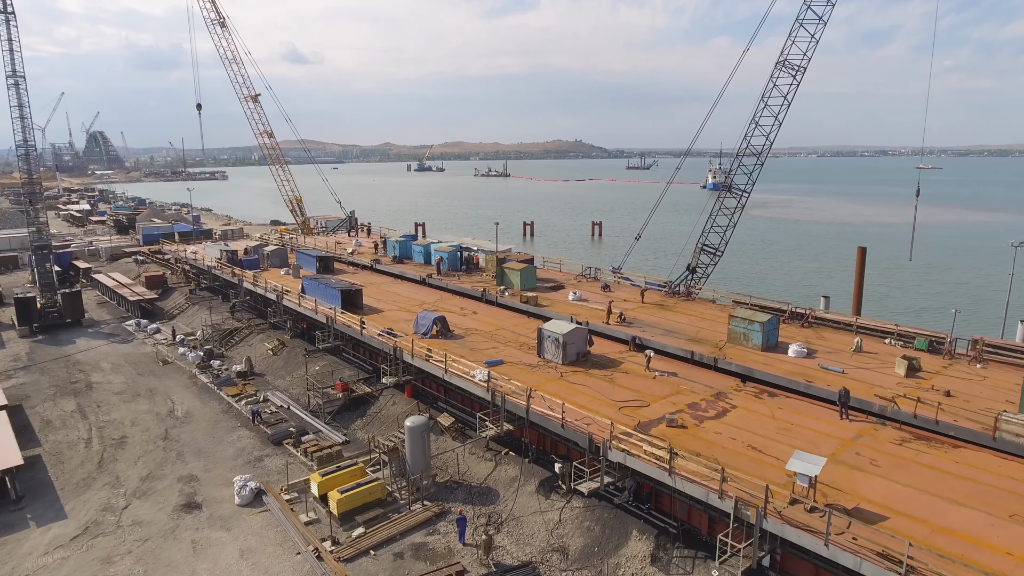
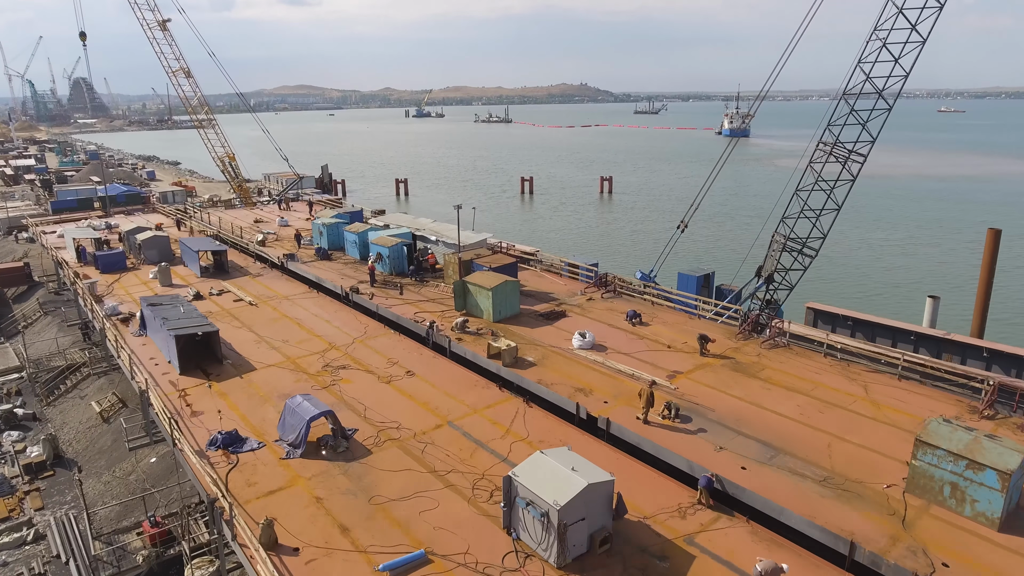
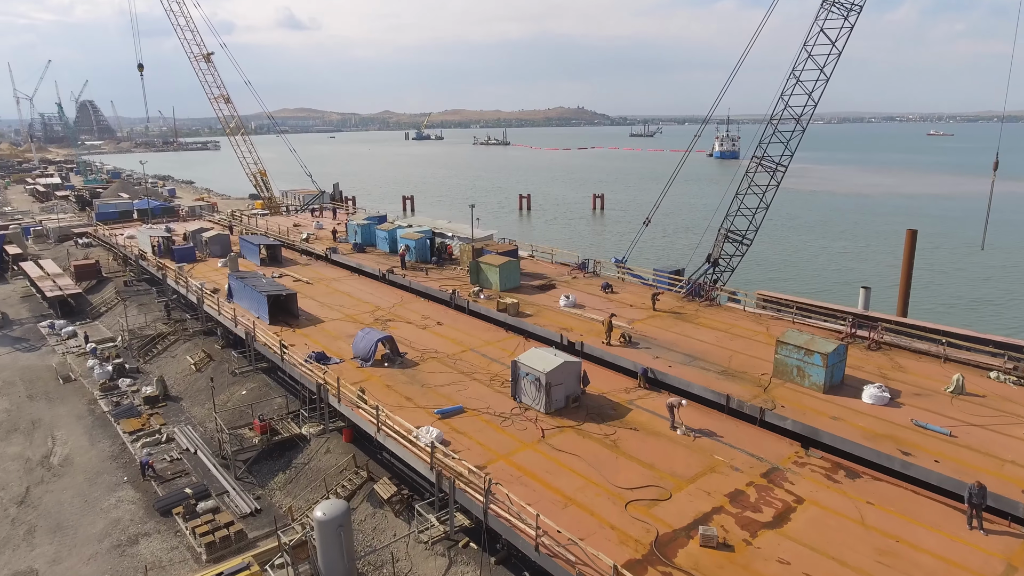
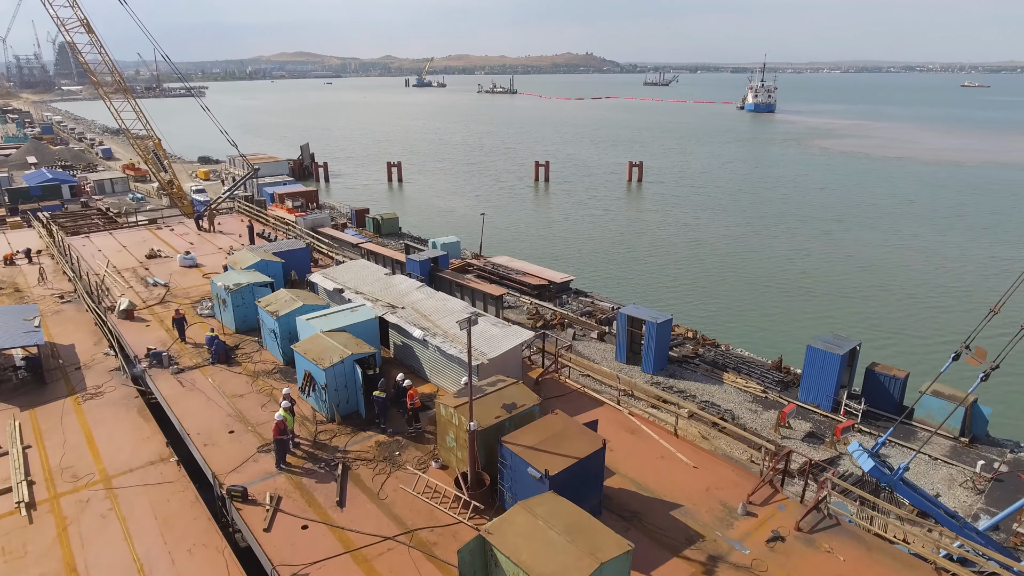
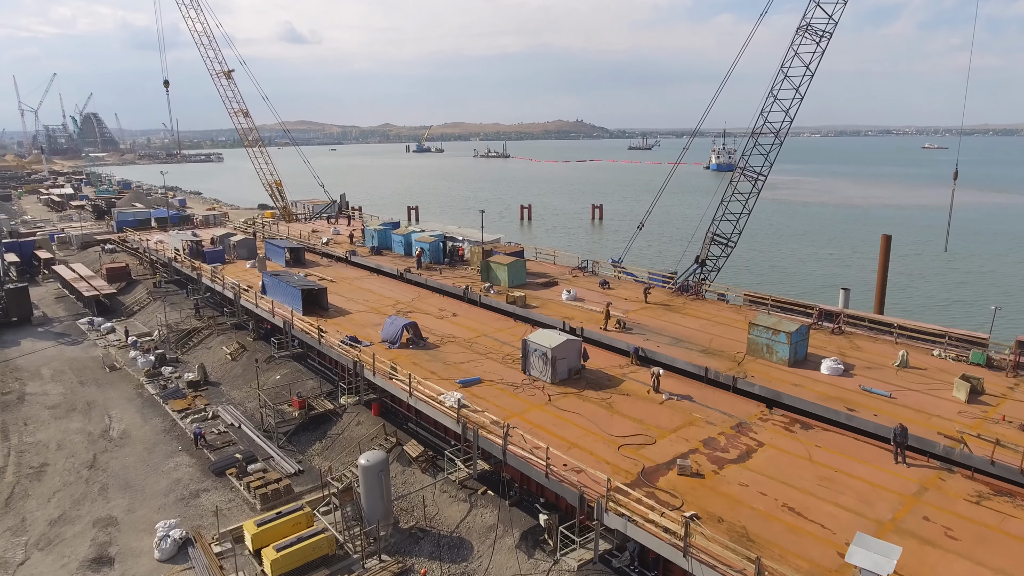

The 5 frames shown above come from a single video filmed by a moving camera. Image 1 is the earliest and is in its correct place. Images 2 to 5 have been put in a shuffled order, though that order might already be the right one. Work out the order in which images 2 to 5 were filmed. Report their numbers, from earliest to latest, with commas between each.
5, 3, 2, 4
